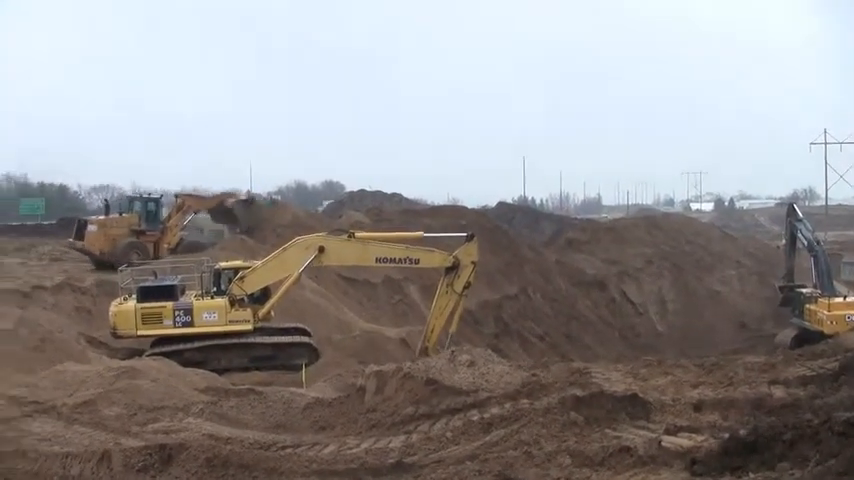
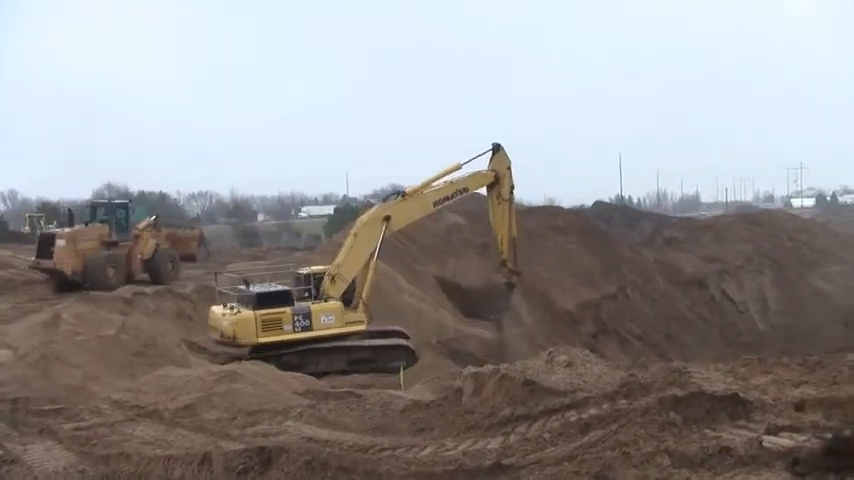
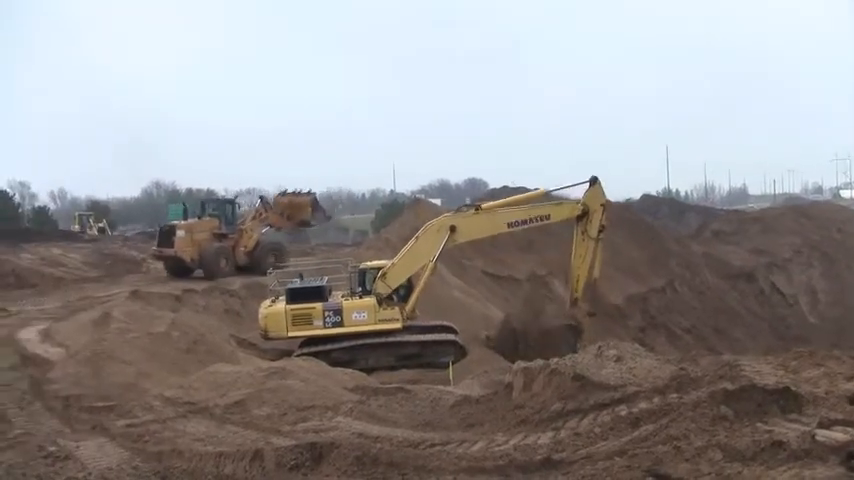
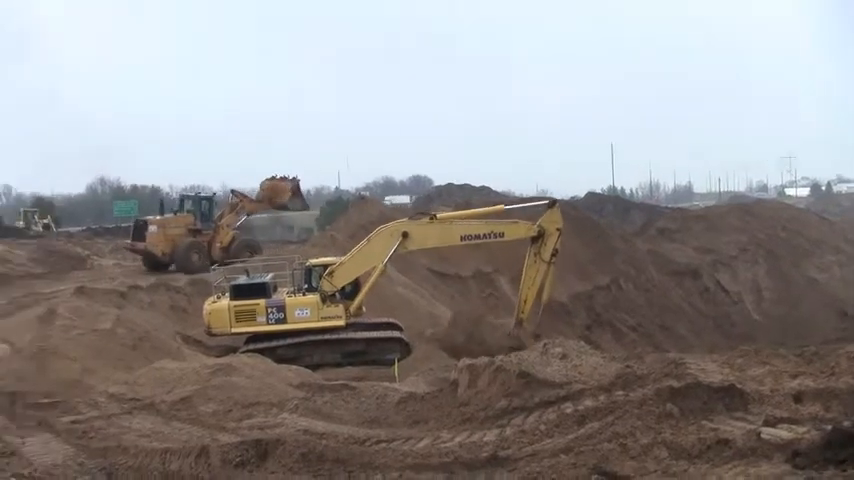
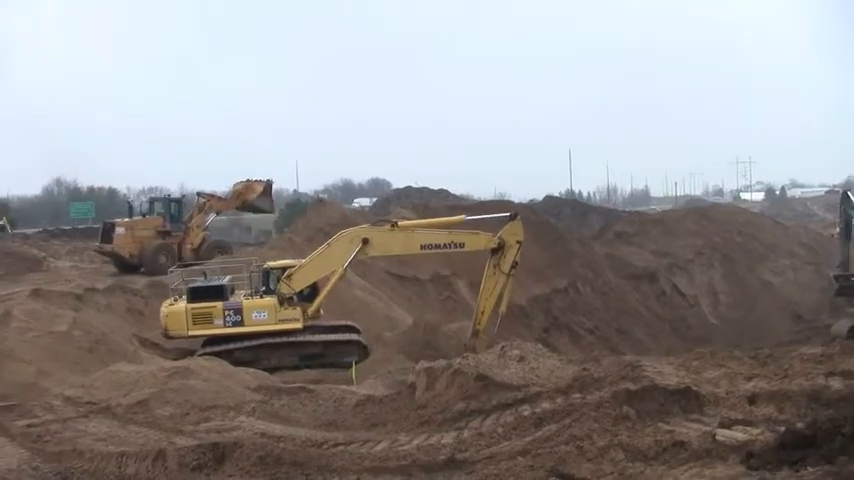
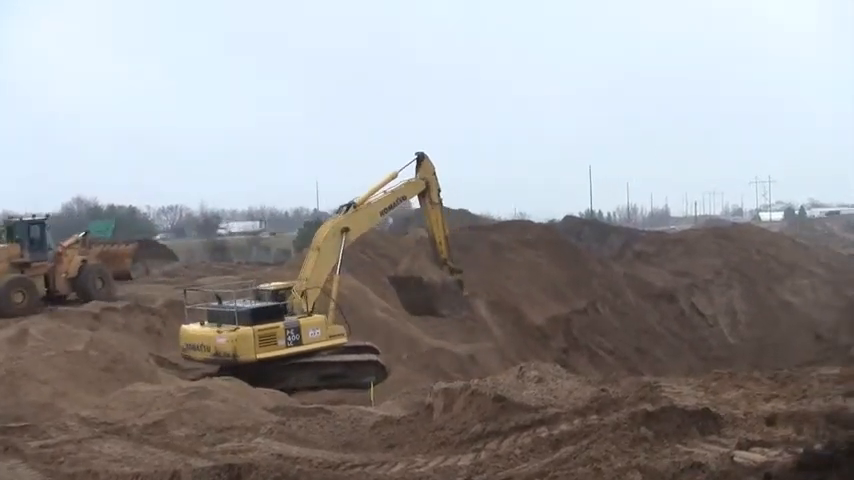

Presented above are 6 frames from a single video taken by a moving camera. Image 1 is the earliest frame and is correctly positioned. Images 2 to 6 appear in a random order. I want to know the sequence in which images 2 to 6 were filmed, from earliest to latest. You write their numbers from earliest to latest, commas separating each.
5, 4, 3, 2, 6
